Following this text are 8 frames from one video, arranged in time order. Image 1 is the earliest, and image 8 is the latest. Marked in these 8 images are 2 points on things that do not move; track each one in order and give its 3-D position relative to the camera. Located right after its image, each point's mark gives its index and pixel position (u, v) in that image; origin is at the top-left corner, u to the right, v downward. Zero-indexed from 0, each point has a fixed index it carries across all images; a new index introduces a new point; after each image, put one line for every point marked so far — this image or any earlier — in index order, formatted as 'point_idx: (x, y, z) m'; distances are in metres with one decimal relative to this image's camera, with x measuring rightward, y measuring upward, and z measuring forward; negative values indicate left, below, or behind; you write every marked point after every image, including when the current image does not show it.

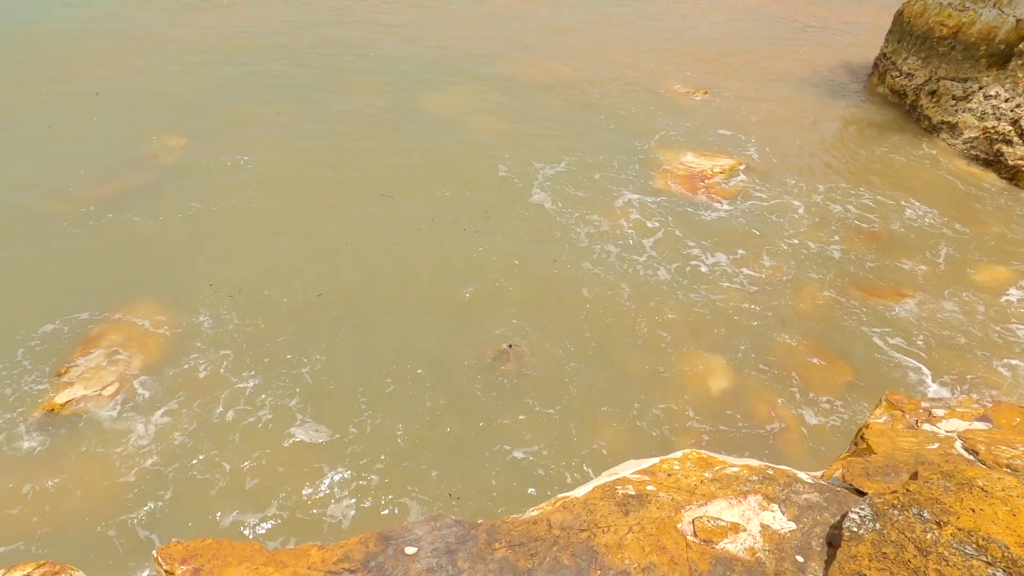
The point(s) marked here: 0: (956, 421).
0: (+3.2, -1.0, +4.8) m
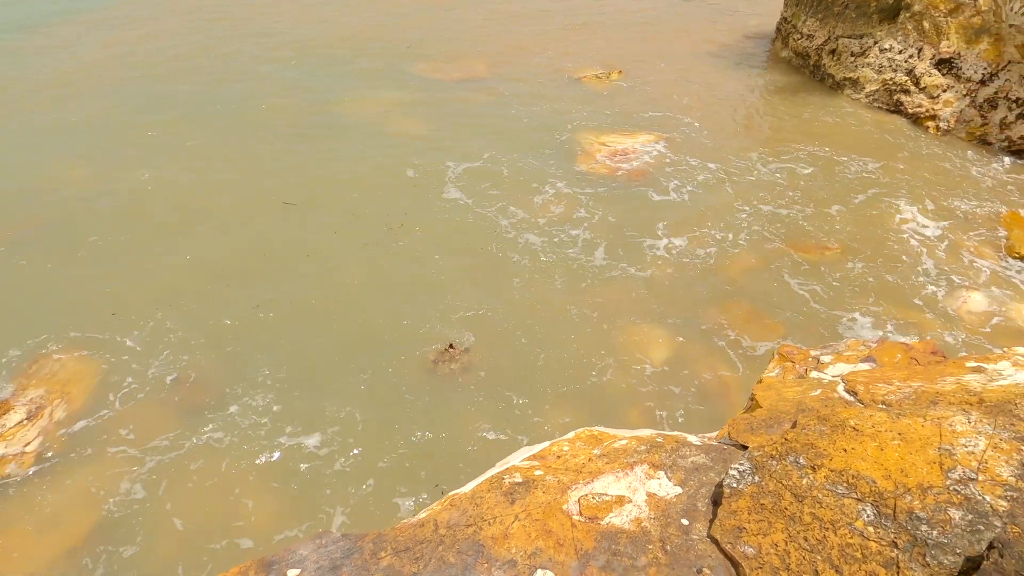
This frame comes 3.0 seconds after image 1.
0: (+2.4, -0.6, +4.9) m
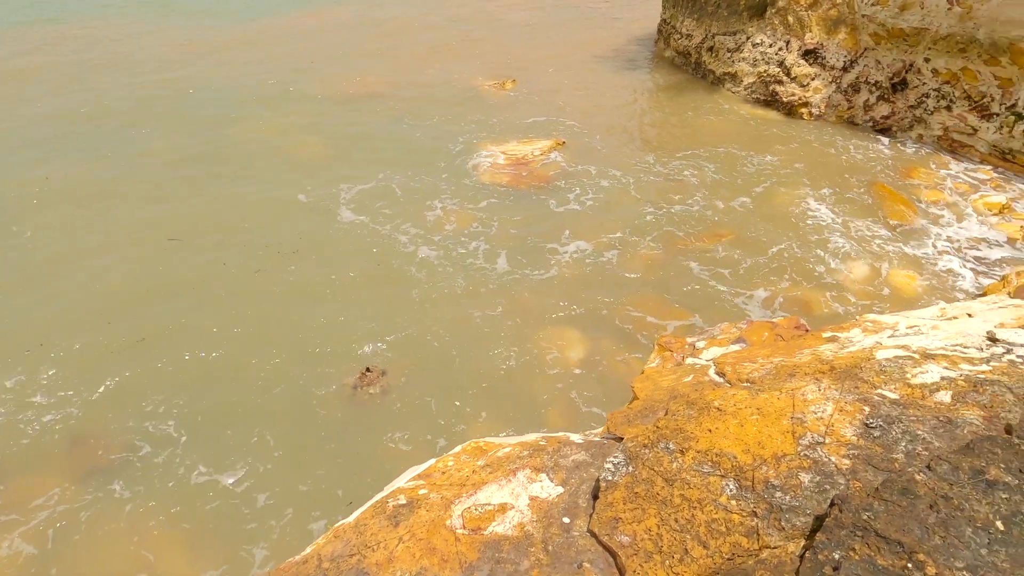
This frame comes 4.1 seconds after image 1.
0: (+1.6, -0.5, +5.2) m
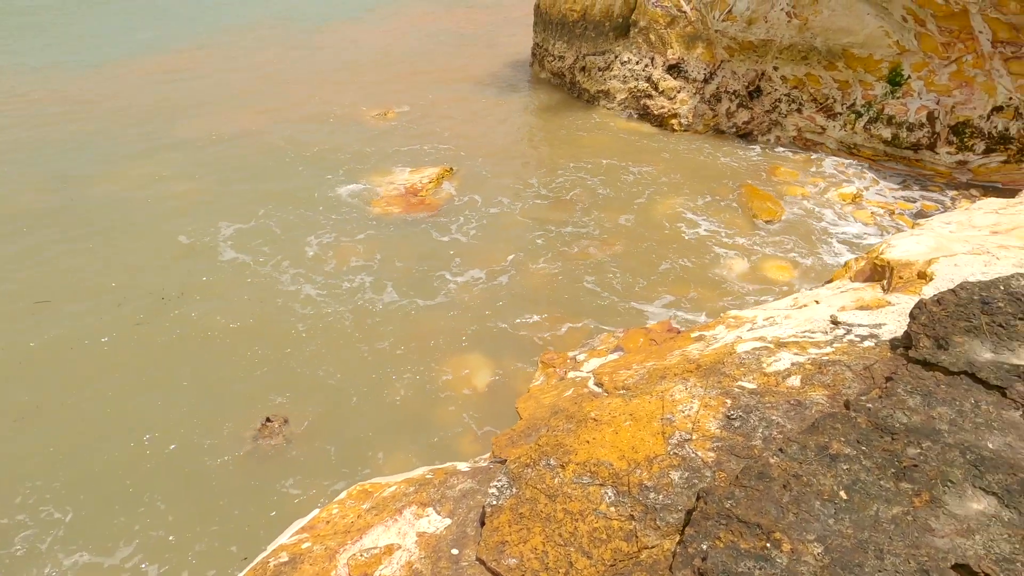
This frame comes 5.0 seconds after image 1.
0: (+0.7, -0.6, +5.4) m
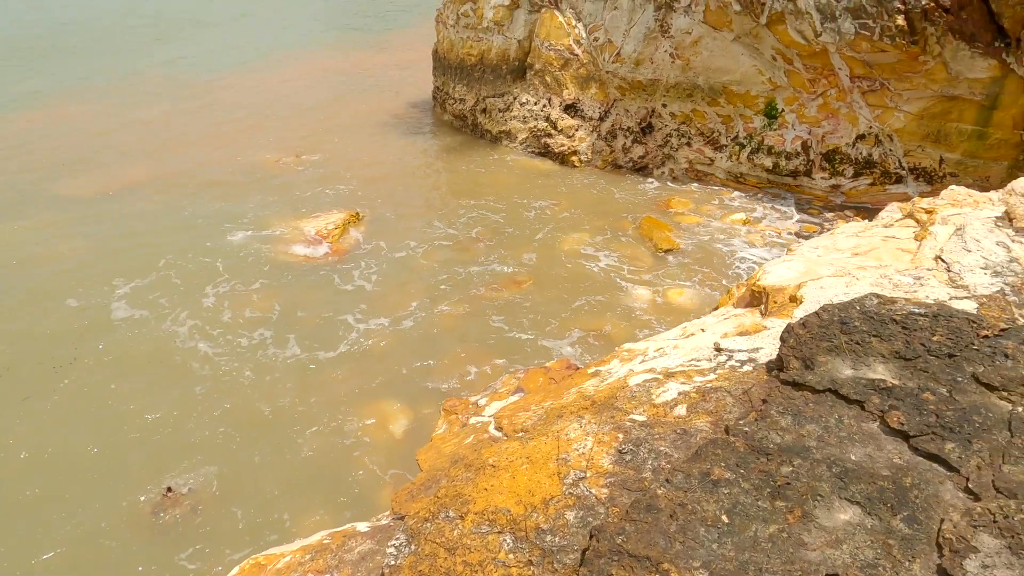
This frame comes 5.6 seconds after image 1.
0: (-0.1, -0.9, +5.5) m
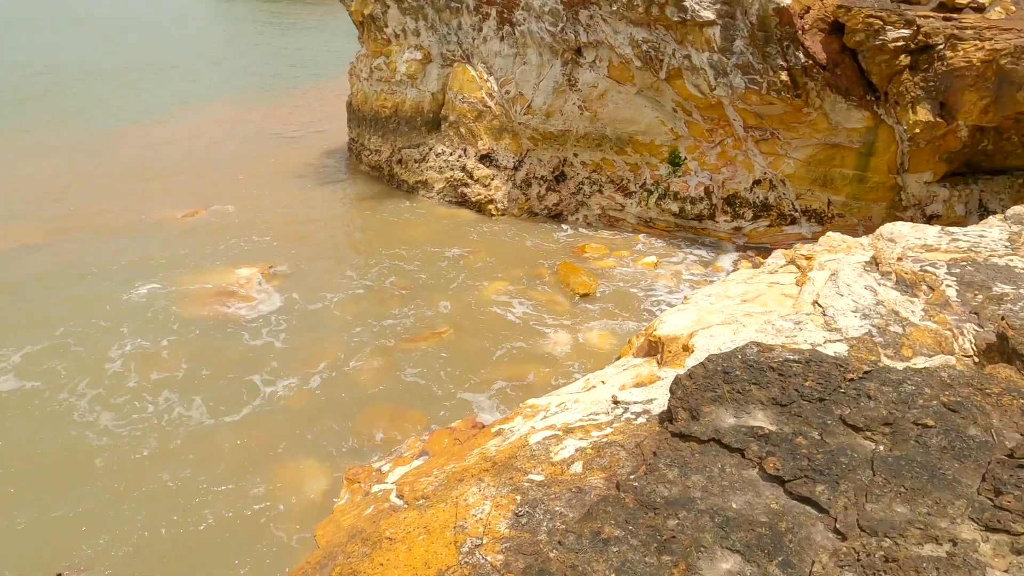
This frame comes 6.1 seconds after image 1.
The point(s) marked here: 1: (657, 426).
0: (-0.9, -1.4, +5.4) m
1: (+1.0, -1.0, +4.8) m
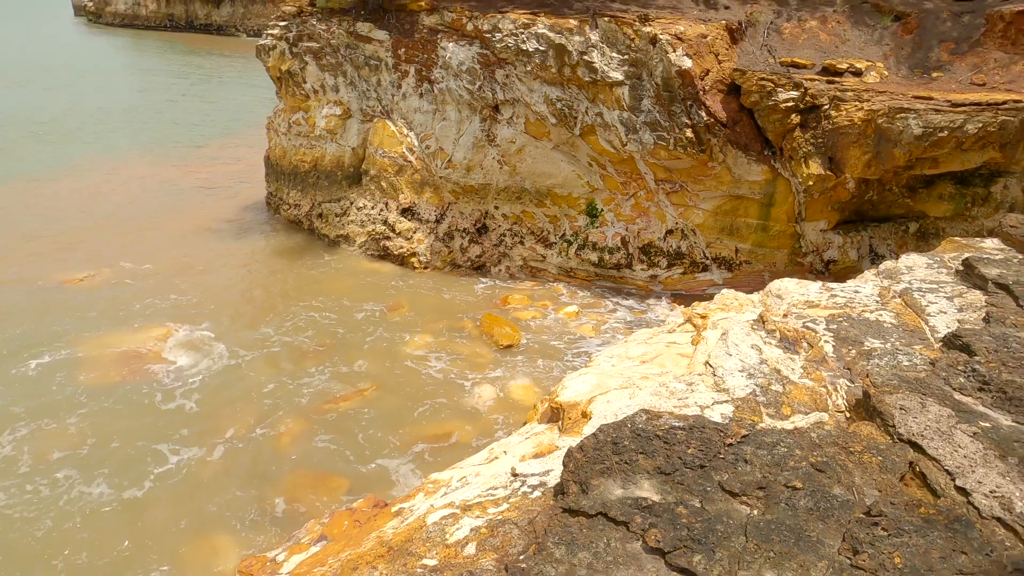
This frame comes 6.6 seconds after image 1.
0: (-1.7, -2.1, +5.3) m
1: (+0.3, -1.5, +4.9) m
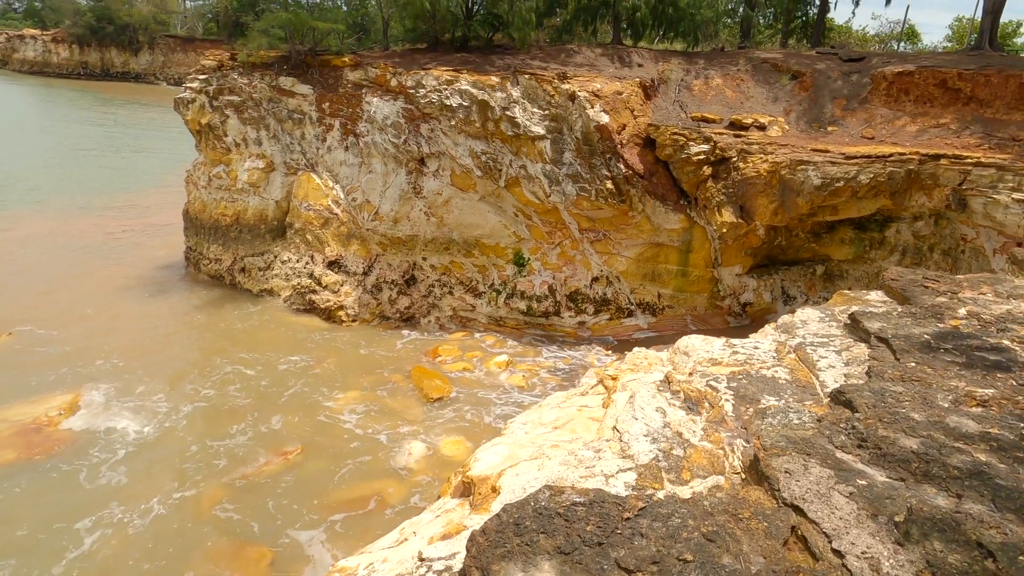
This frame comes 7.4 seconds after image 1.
0: (-2.4, -2.8, +5.1) m
1: (-0.4, -2.2, +4.9) m
